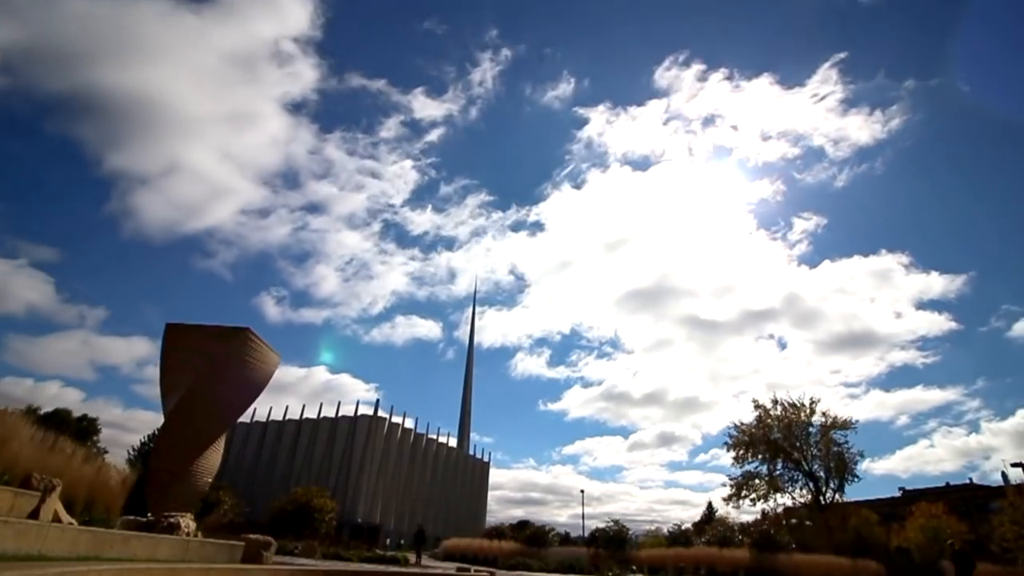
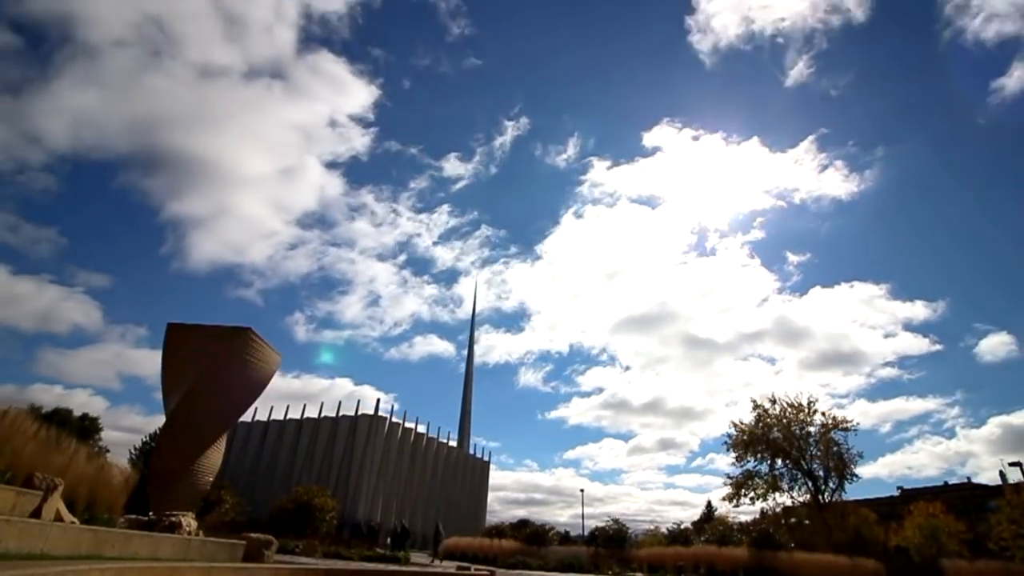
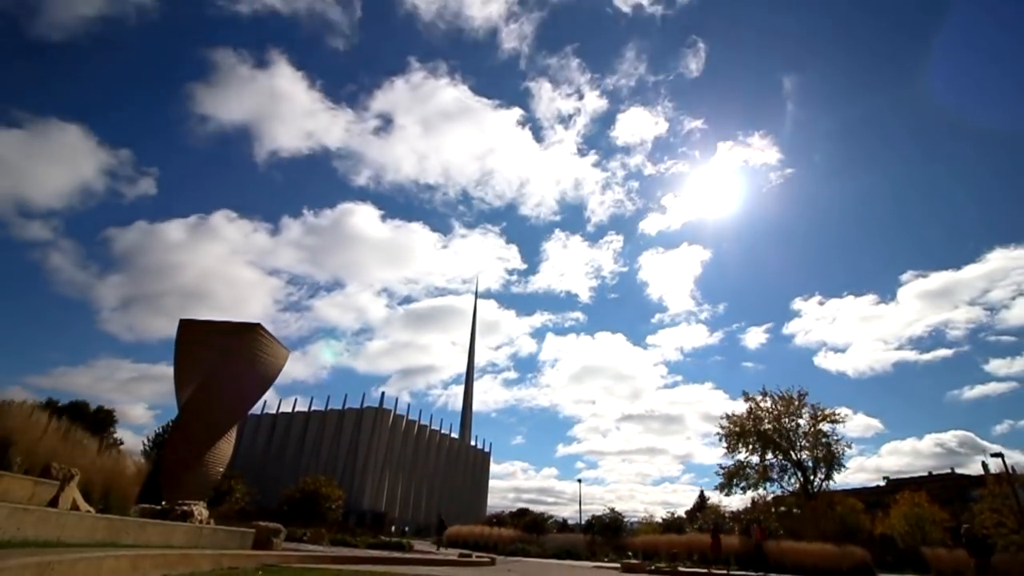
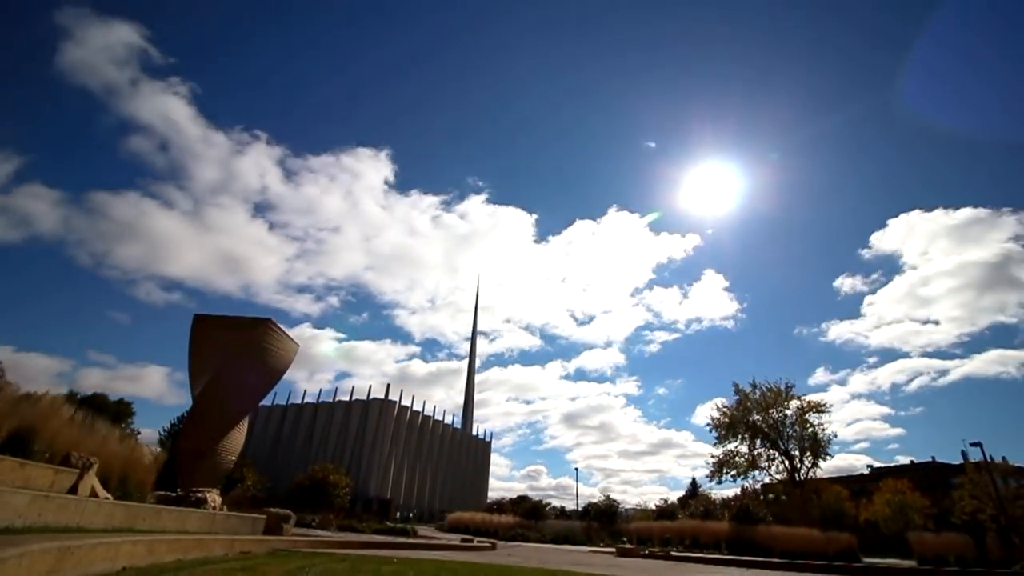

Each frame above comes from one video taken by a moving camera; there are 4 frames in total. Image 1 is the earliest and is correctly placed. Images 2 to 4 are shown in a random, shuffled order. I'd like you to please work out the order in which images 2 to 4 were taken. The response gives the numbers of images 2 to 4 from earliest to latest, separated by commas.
2, 3, 4
